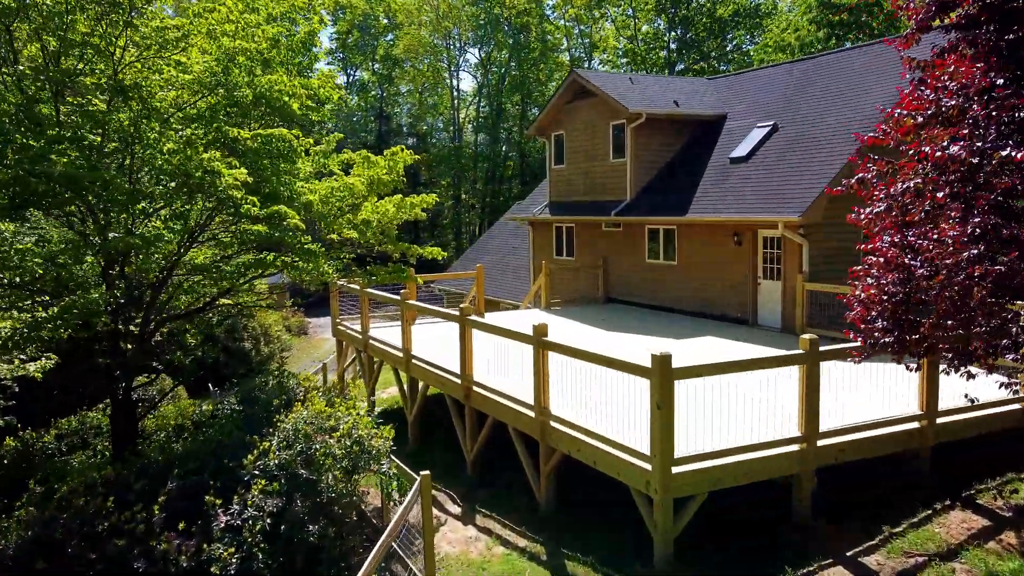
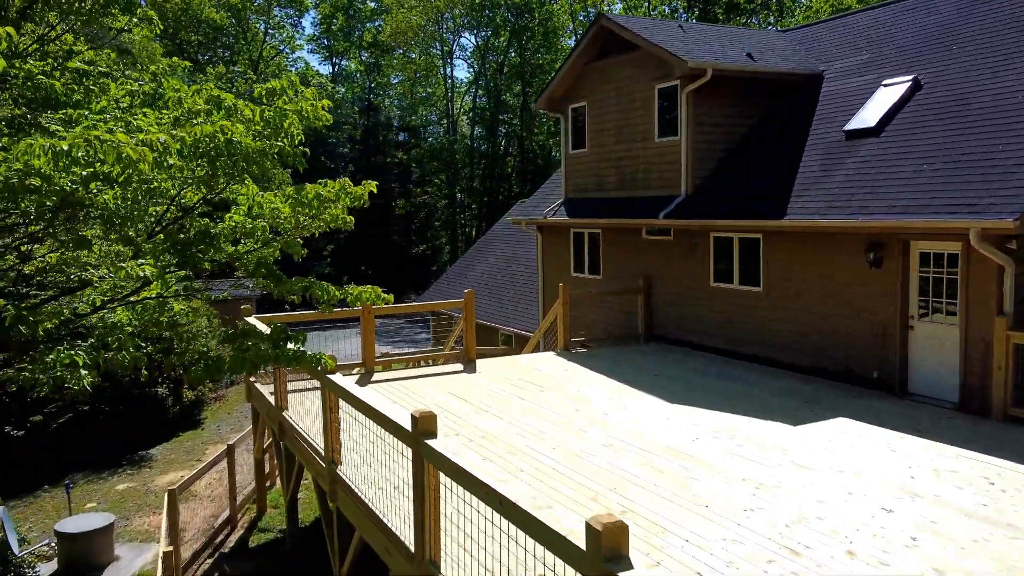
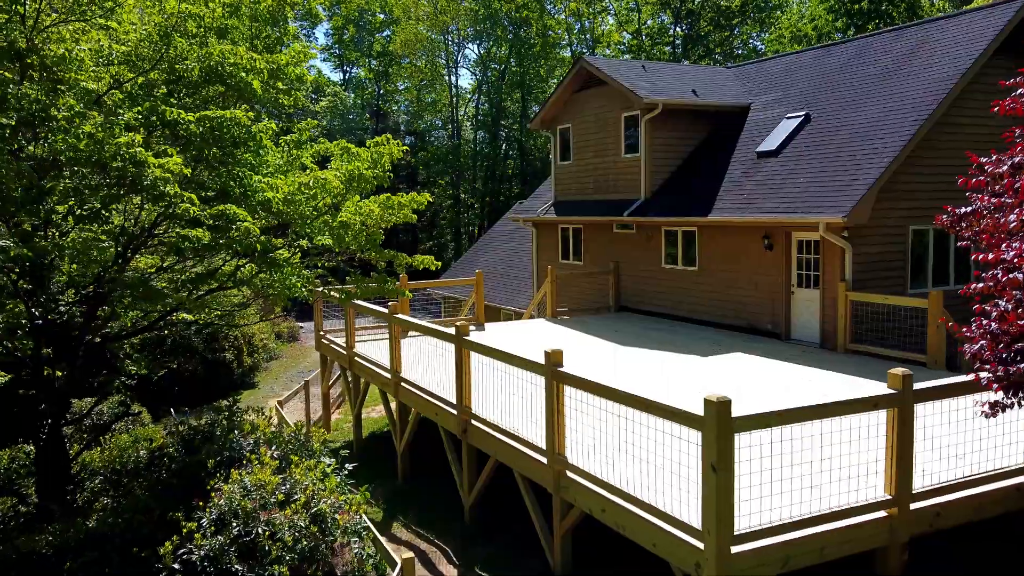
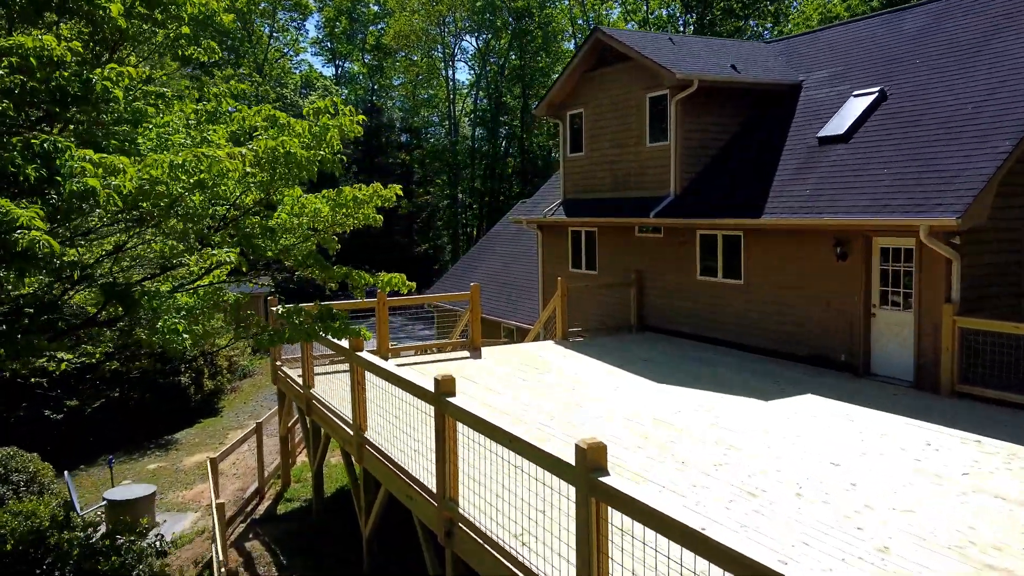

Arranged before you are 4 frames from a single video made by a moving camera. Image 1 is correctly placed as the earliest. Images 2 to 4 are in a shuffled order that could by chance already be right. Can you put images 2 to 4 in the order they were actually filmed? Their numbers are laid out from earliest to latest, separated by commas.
3, 4, 2
